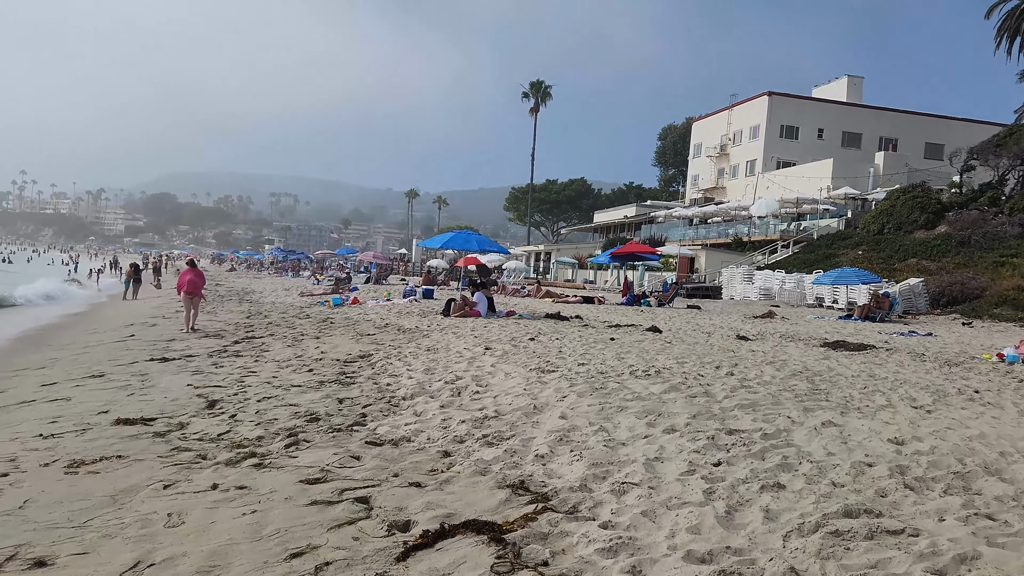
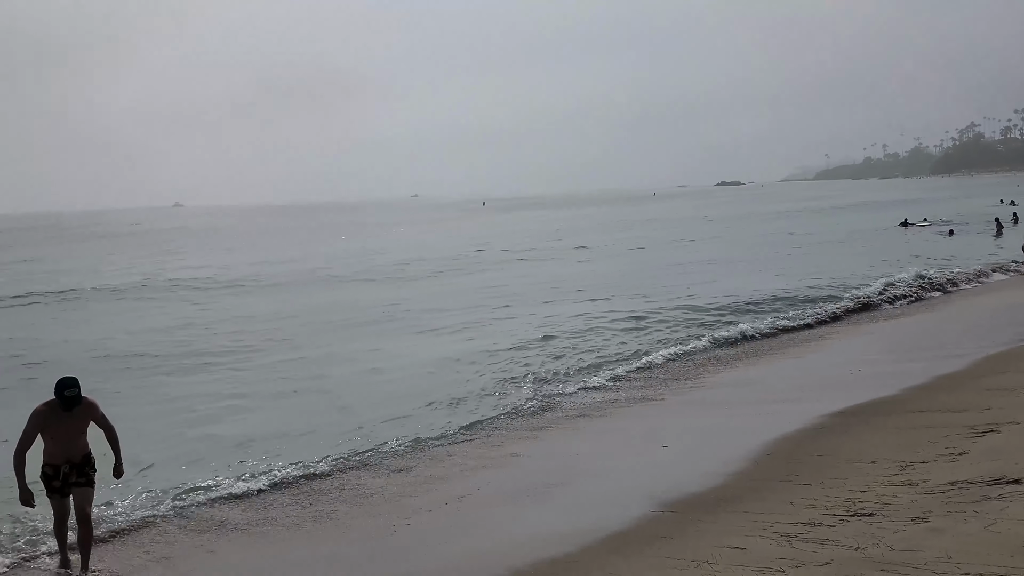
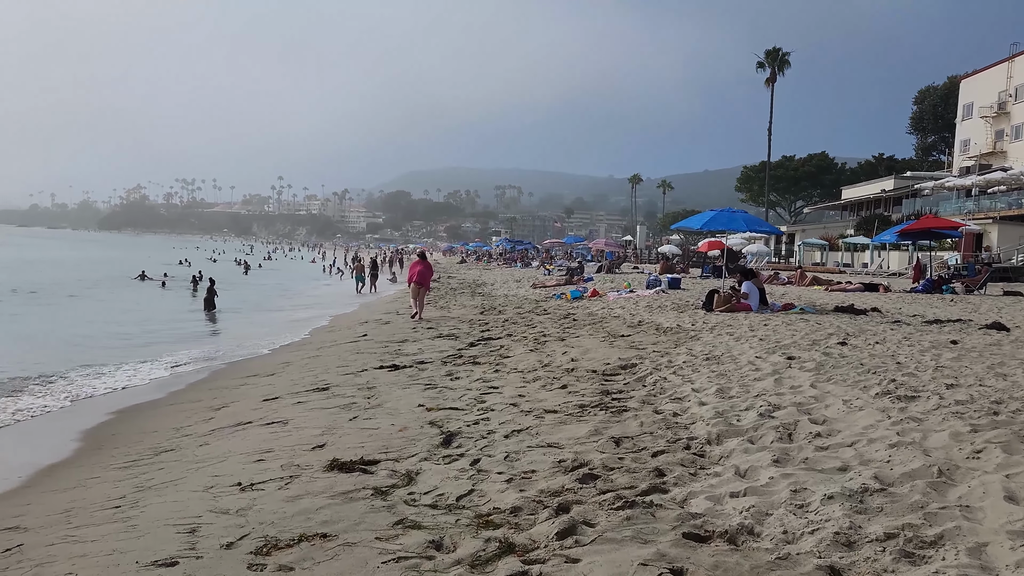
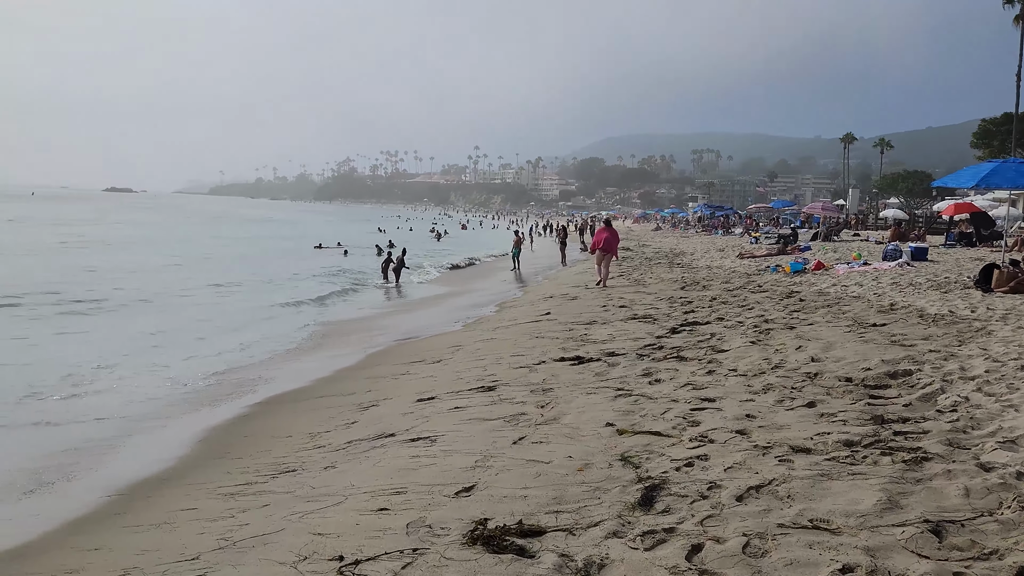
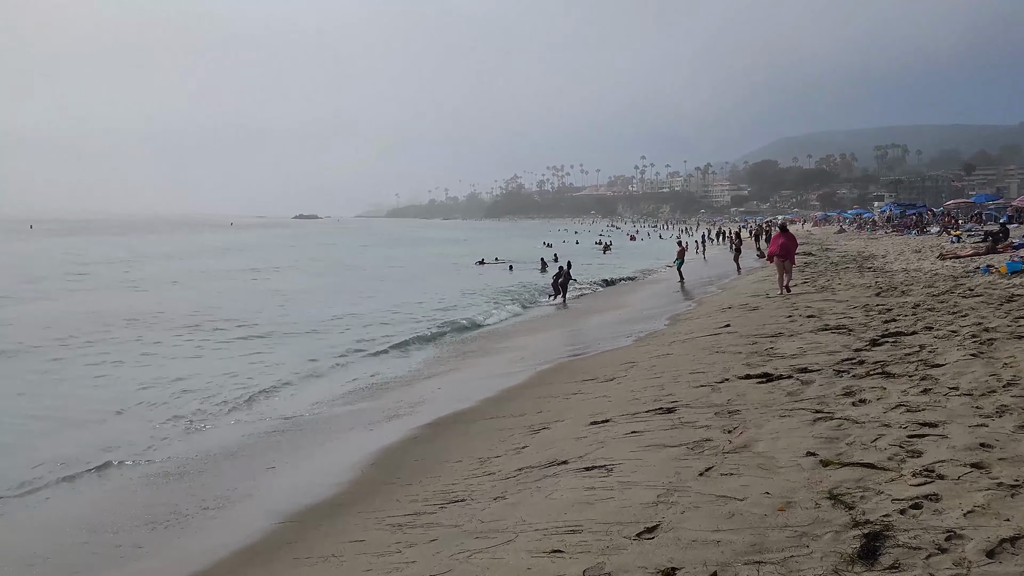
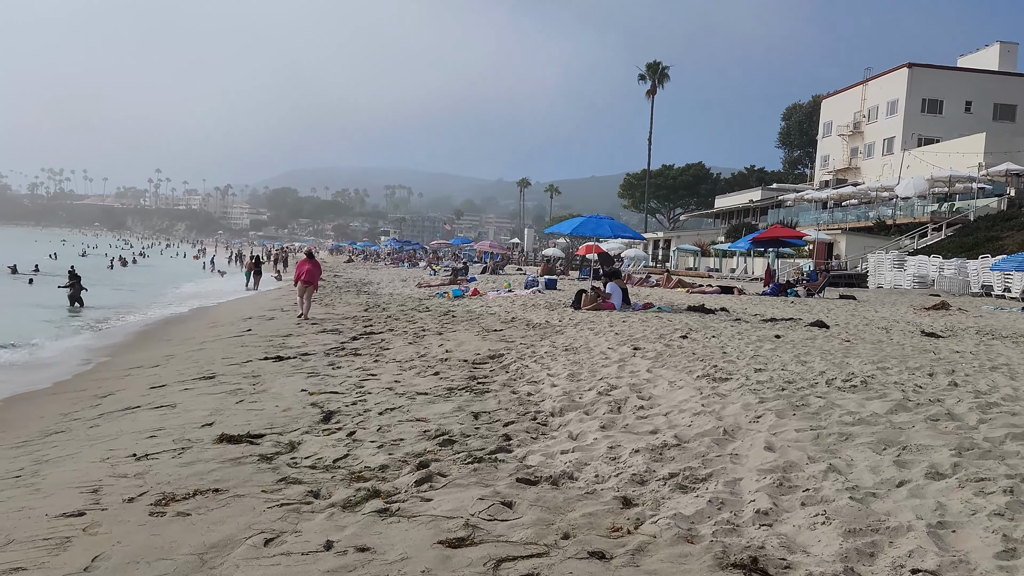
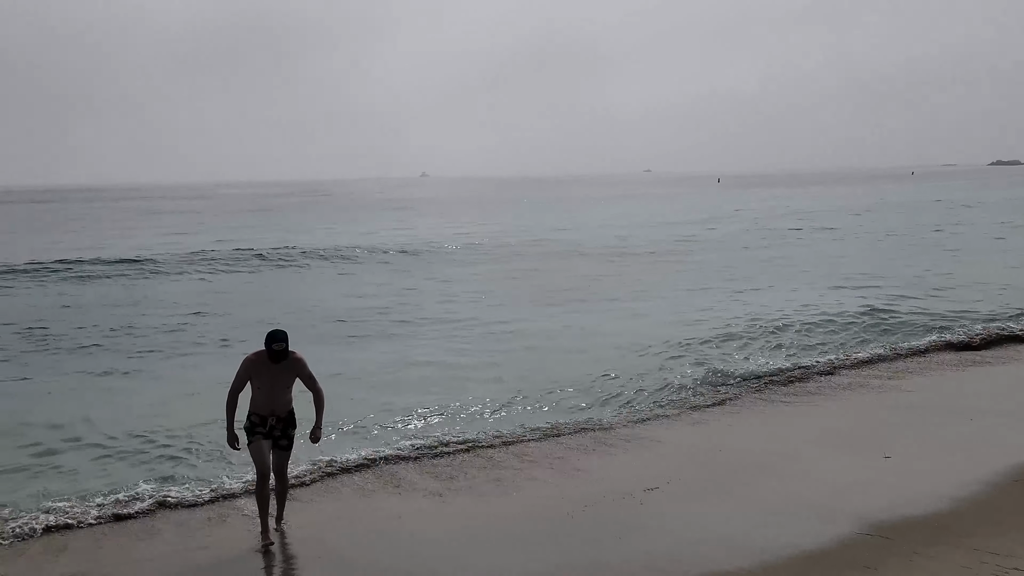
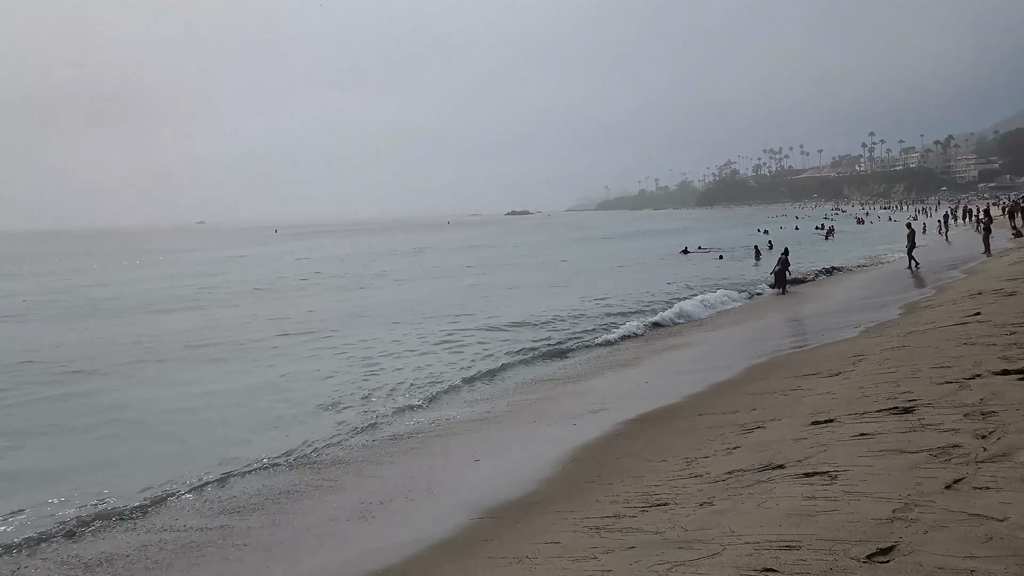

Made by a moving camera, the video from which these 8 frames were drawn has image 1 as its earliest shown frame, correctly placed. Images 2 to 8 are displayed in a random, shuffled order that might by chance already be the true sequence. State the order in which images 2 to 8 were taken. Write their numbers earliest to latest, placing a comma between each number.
6, 3, 4, 5, 8, 2, 7
